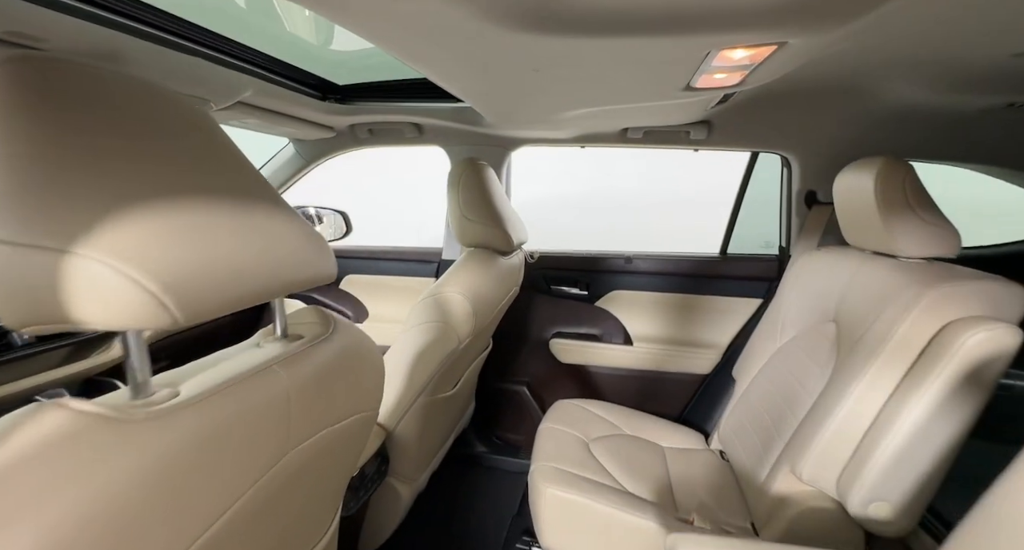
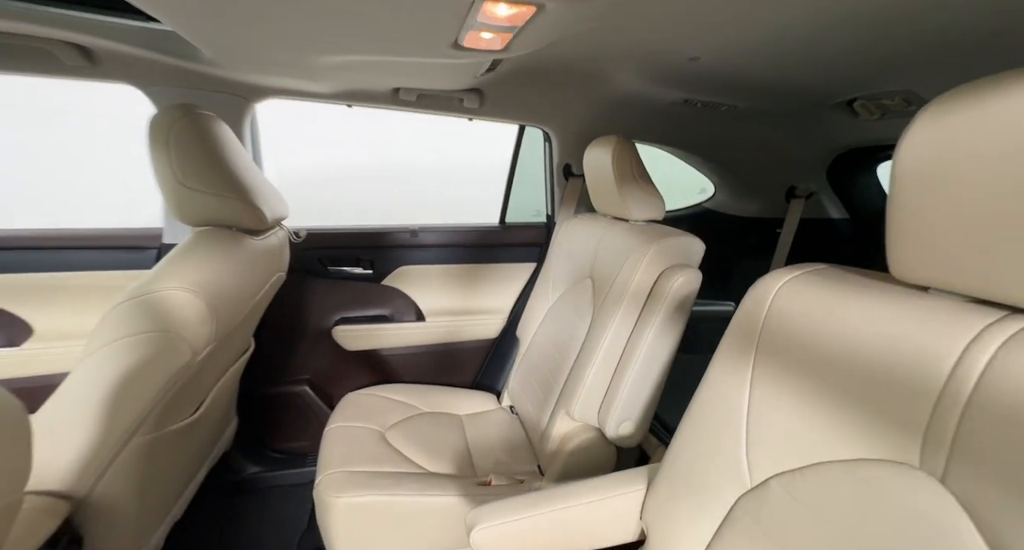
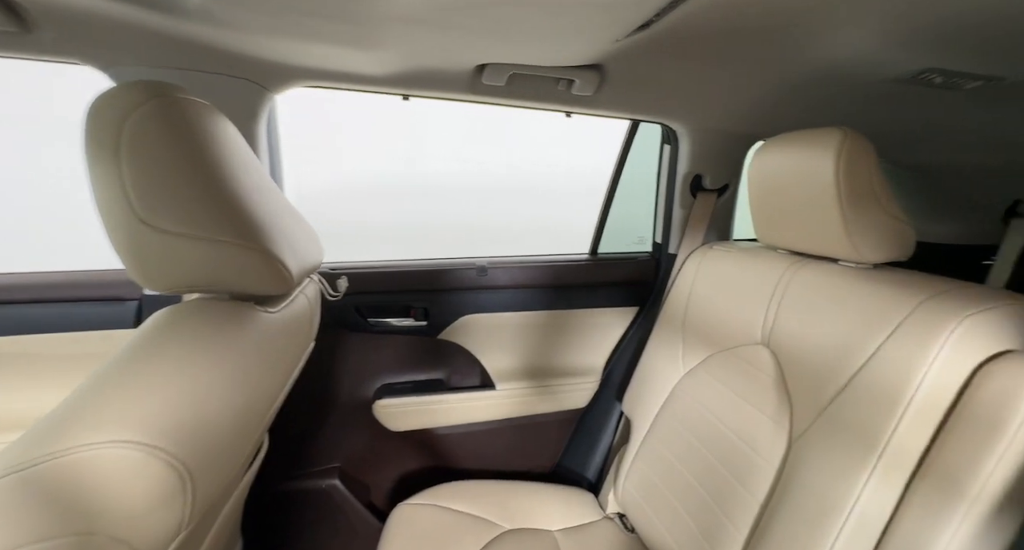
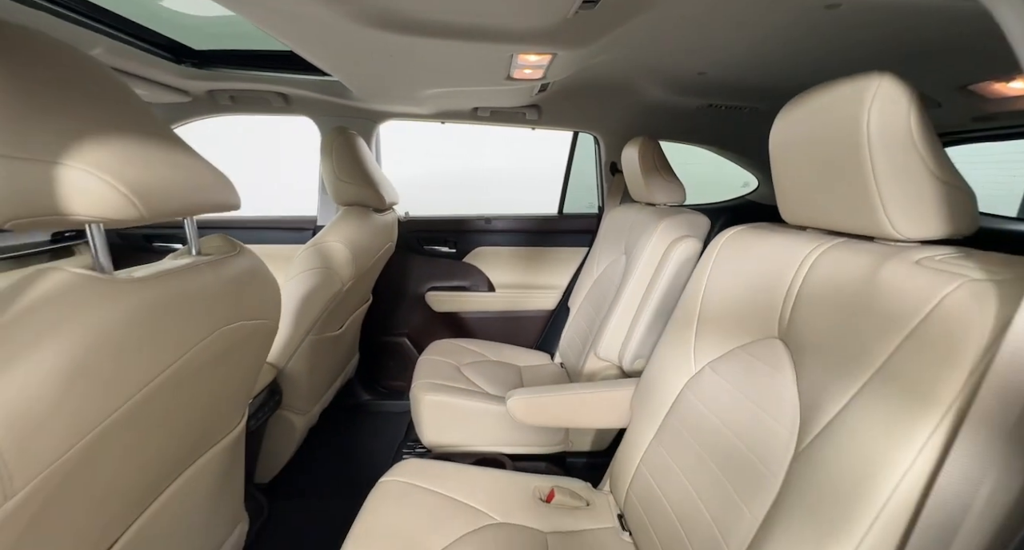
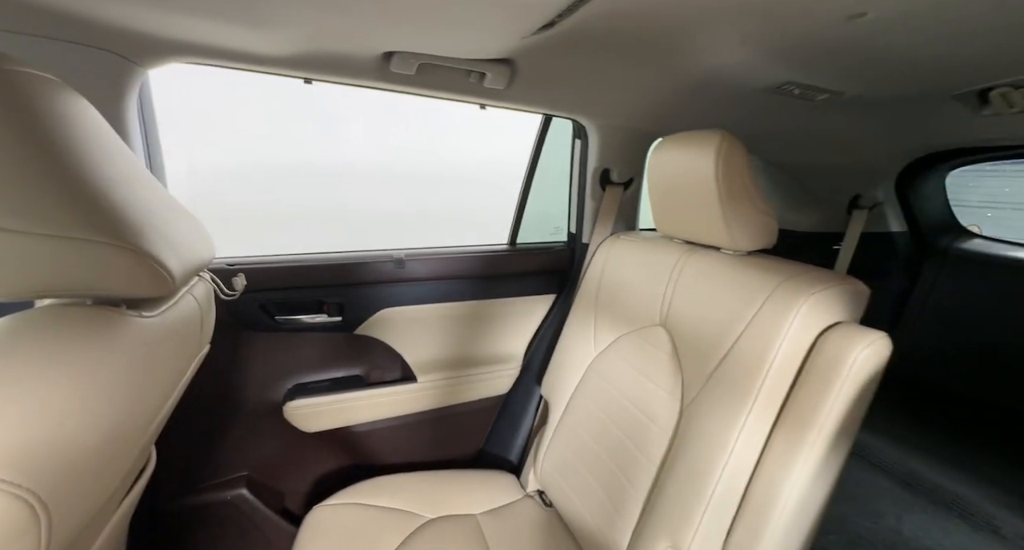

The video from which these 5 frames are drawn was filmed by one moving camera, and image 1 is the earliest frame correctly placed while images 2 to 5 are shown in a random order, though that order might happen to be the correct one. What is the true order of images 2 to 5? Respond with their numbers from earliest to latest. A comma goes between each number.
3, 5, 2, 4
